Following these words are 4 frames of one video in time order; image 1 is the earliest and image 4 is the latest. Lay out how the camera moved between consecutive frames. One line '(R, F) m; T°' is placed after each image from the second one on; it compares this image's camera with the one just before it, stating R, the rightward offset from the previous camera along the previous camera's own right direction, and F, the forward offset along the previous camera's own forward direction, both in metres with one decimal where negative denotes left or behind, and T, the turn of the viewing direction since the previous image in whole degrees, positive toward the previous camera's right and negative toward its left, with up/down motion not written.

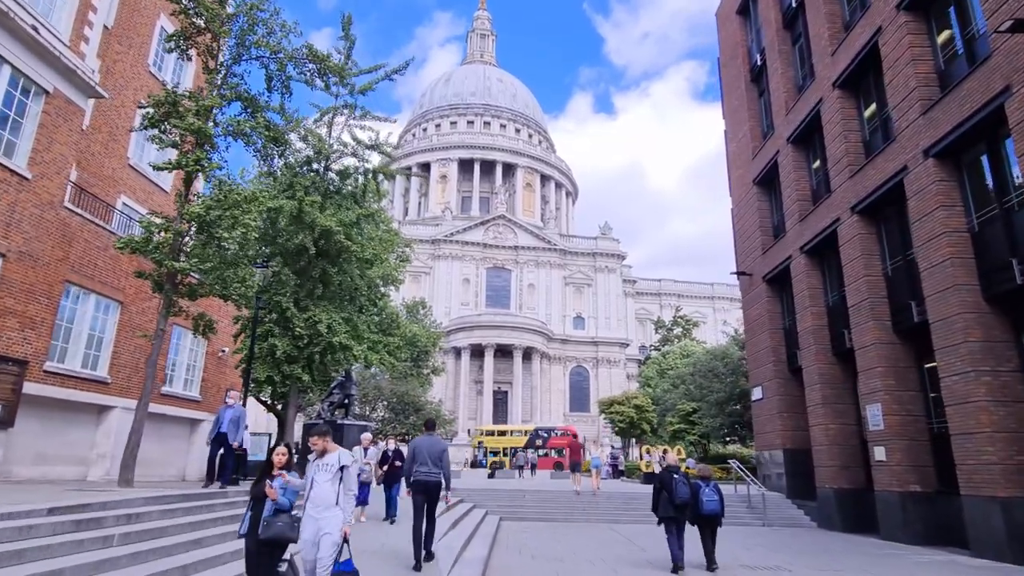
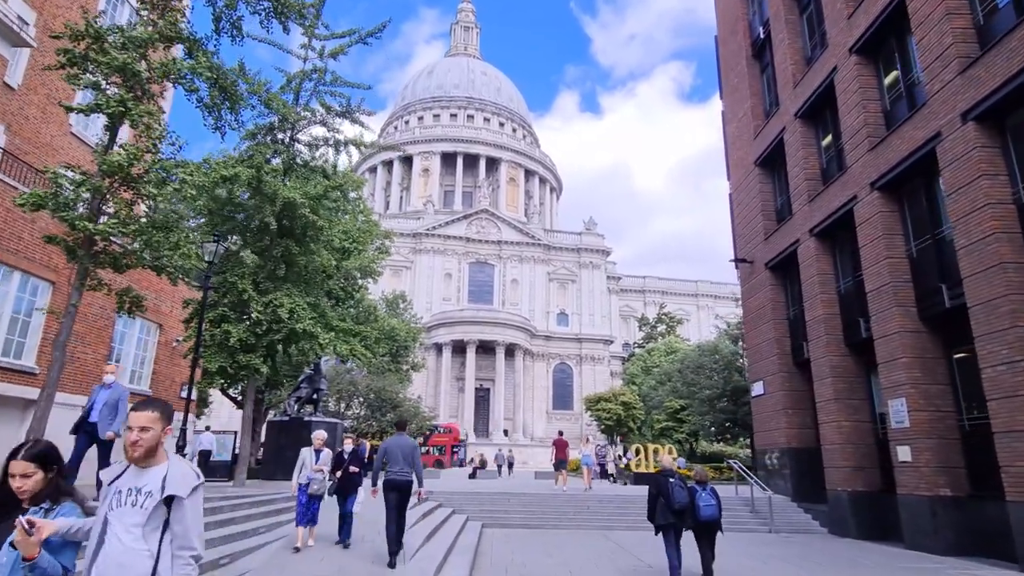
(-0.1, +1.6) m; +2°
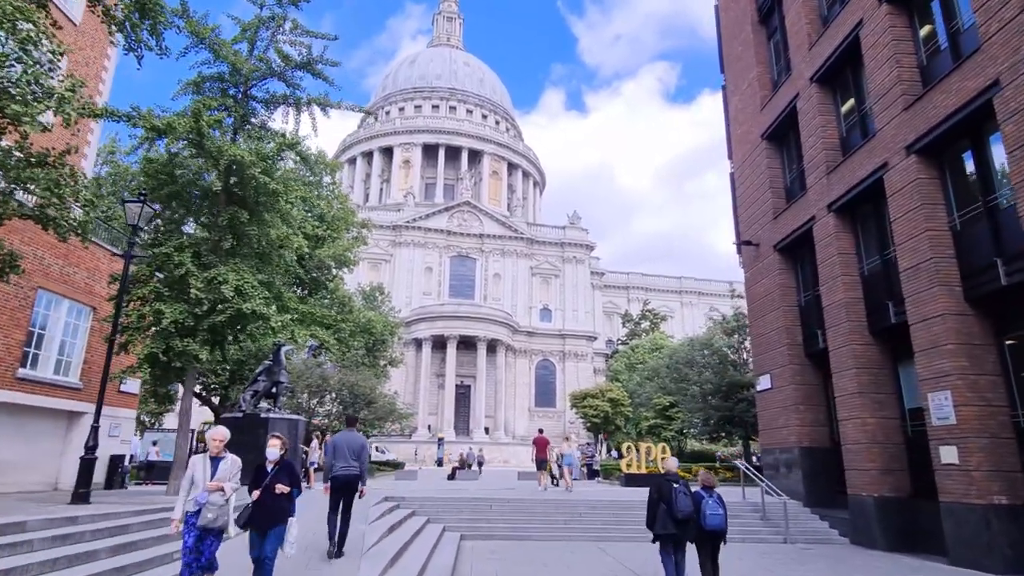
(-0.1, +2.0) m; +2°
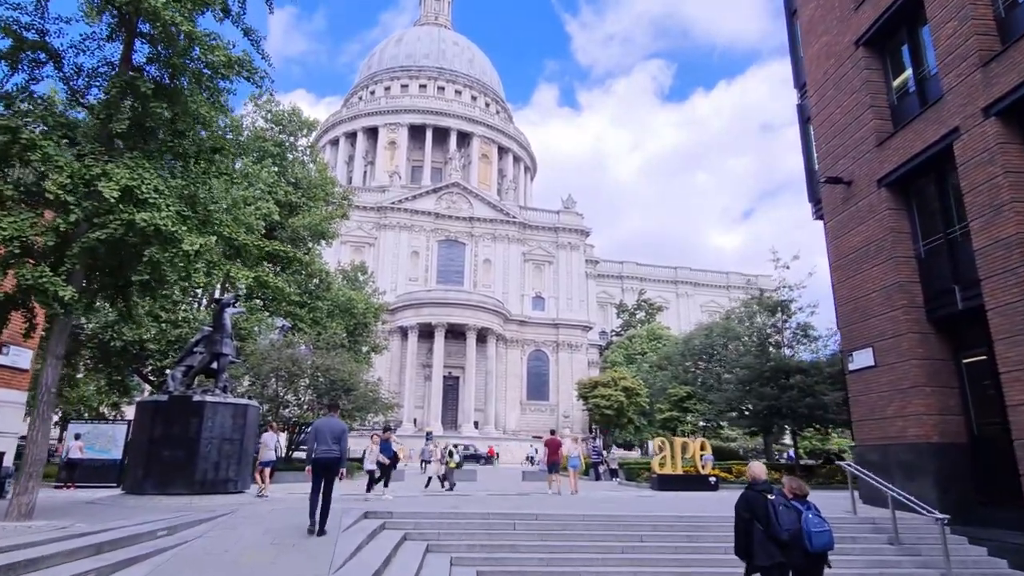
(-0.9, +4.5) m; +1°
